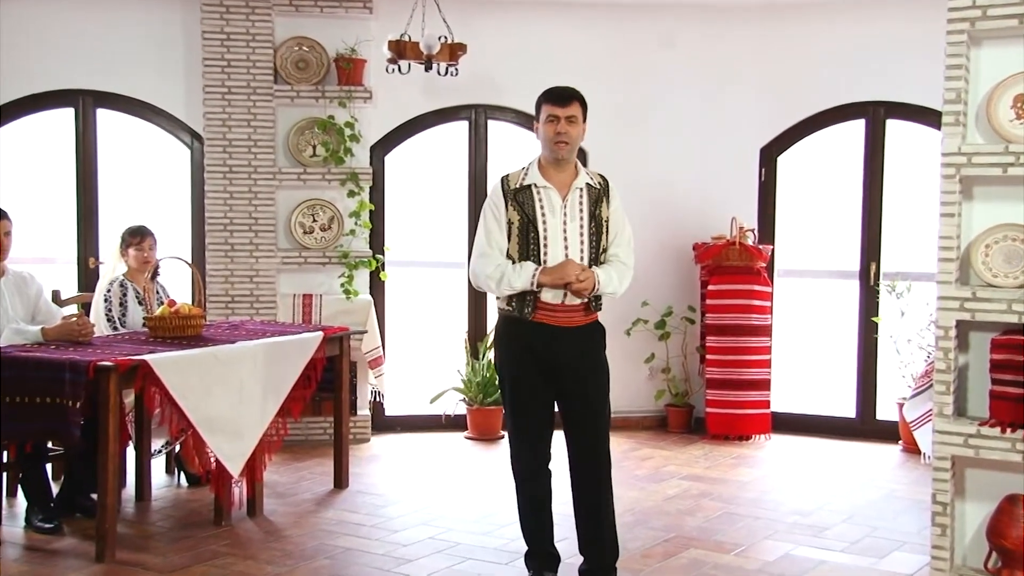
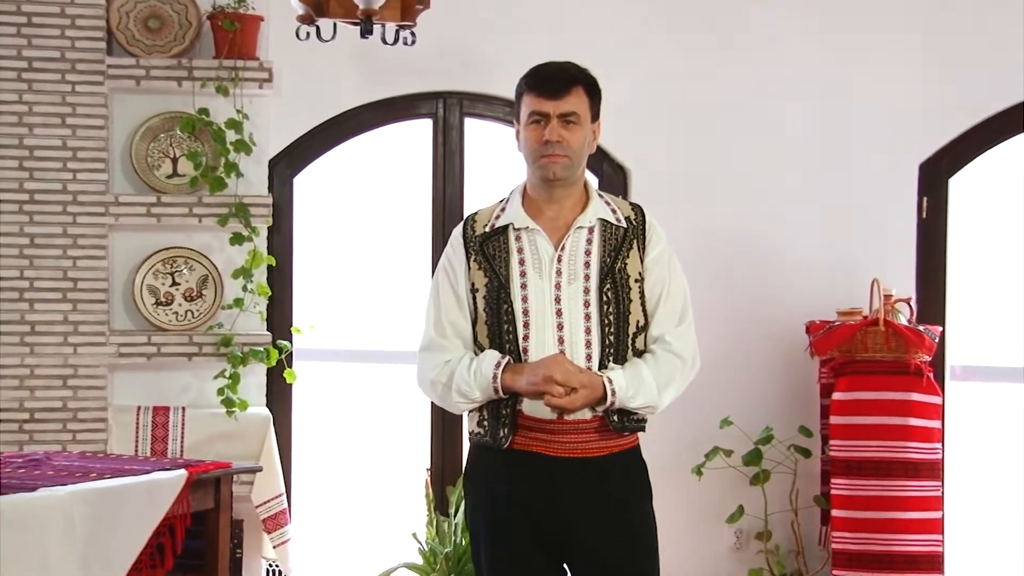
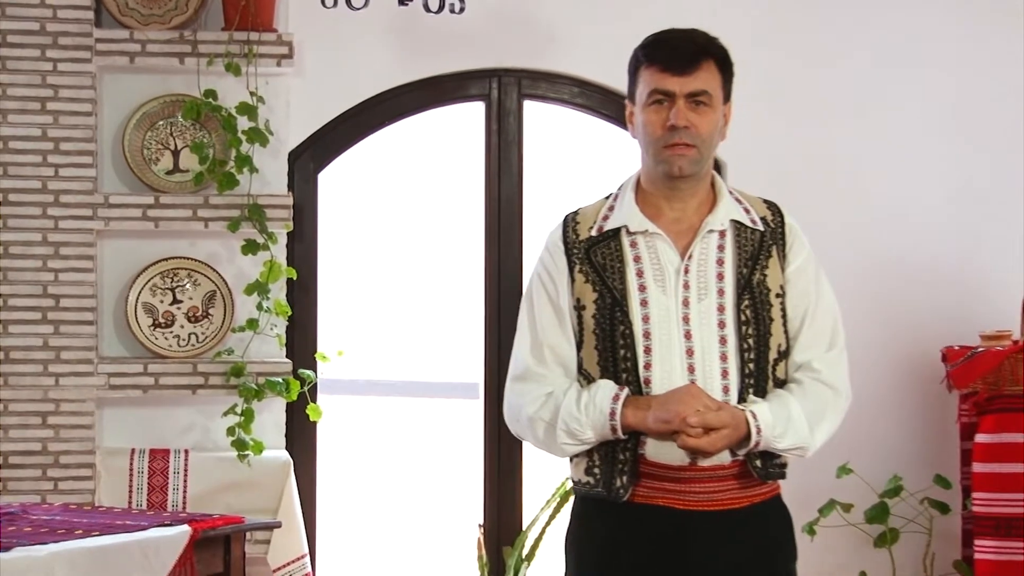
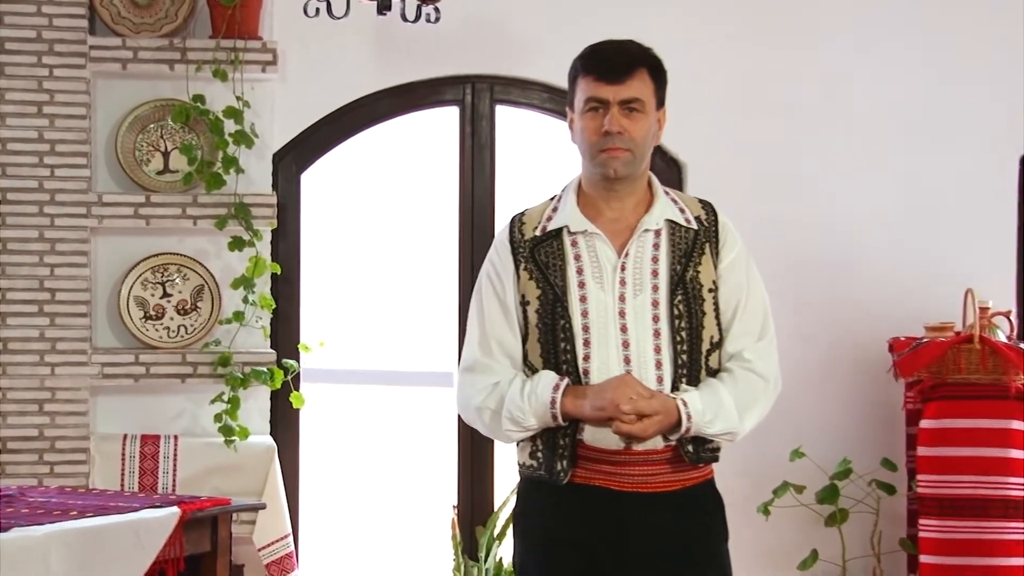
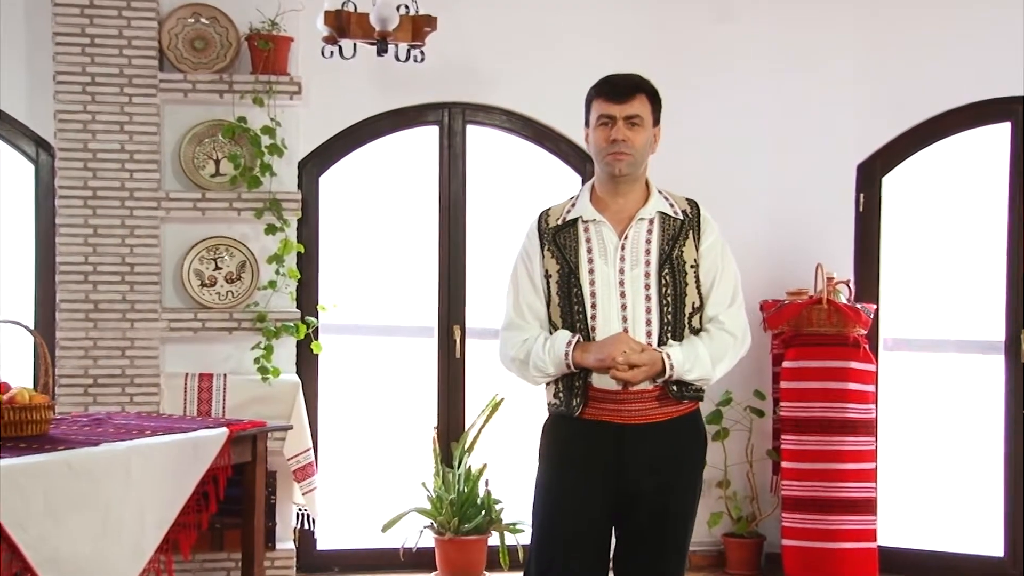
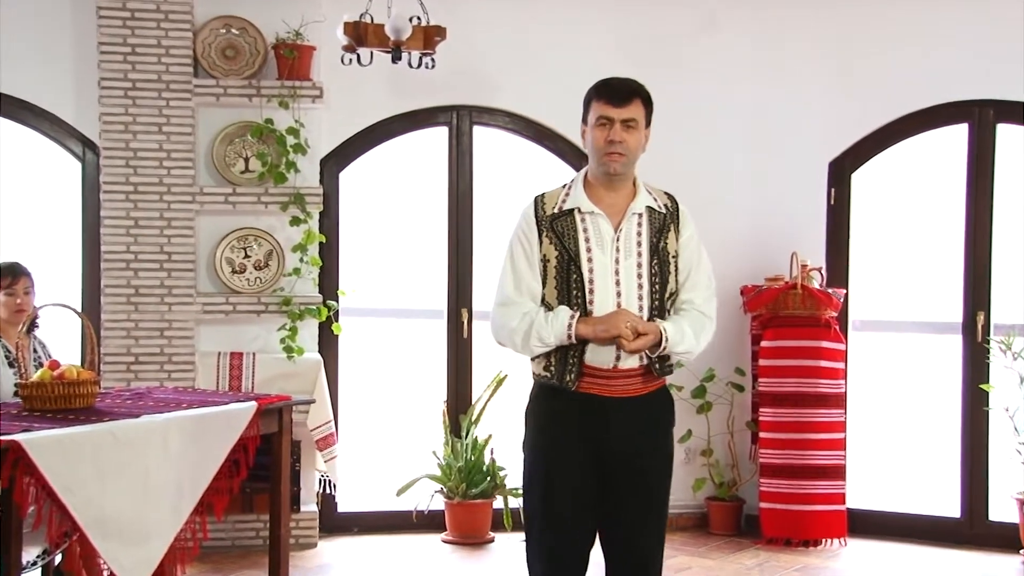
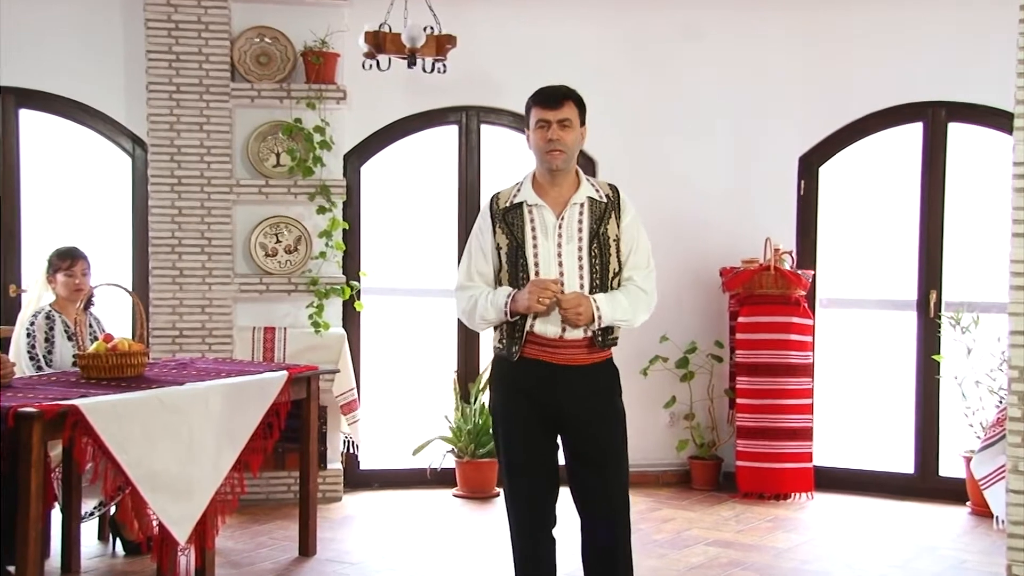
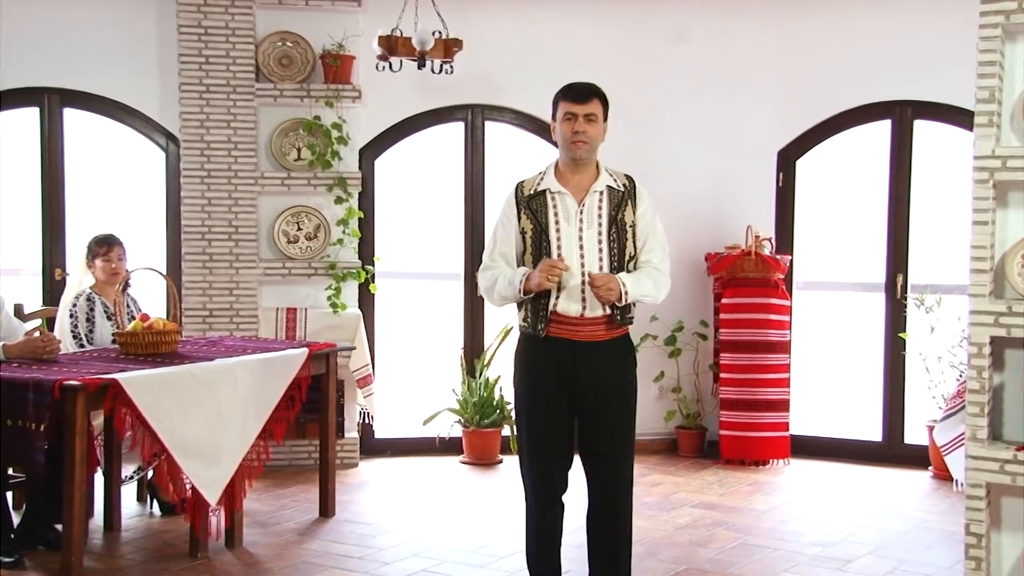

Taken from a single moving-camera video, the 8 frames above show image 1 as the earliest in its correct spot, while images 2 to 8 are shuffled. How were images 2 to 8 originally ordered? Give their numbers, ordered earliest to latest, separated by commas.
8, 7, 6, 5, 2, 4, 3
